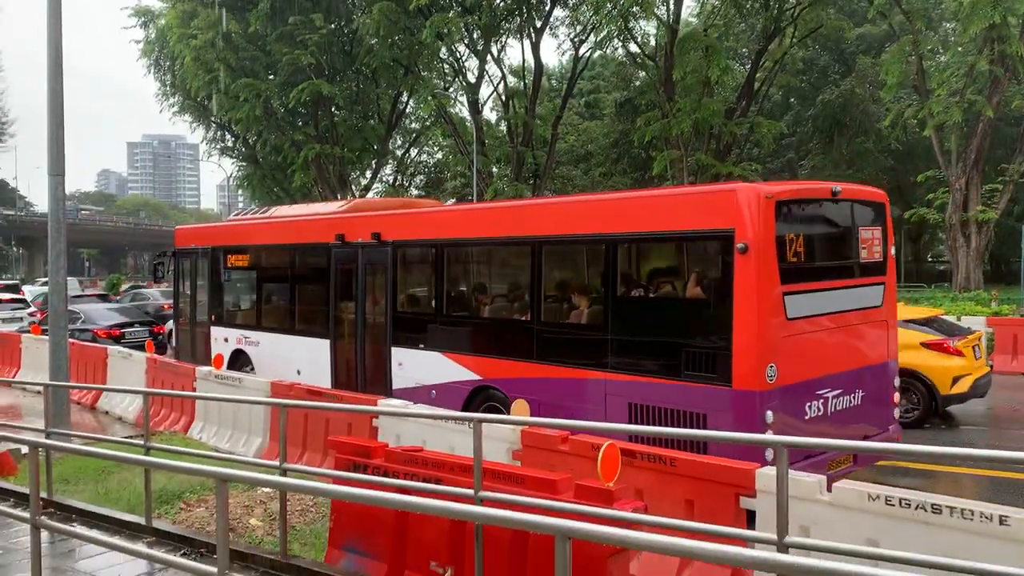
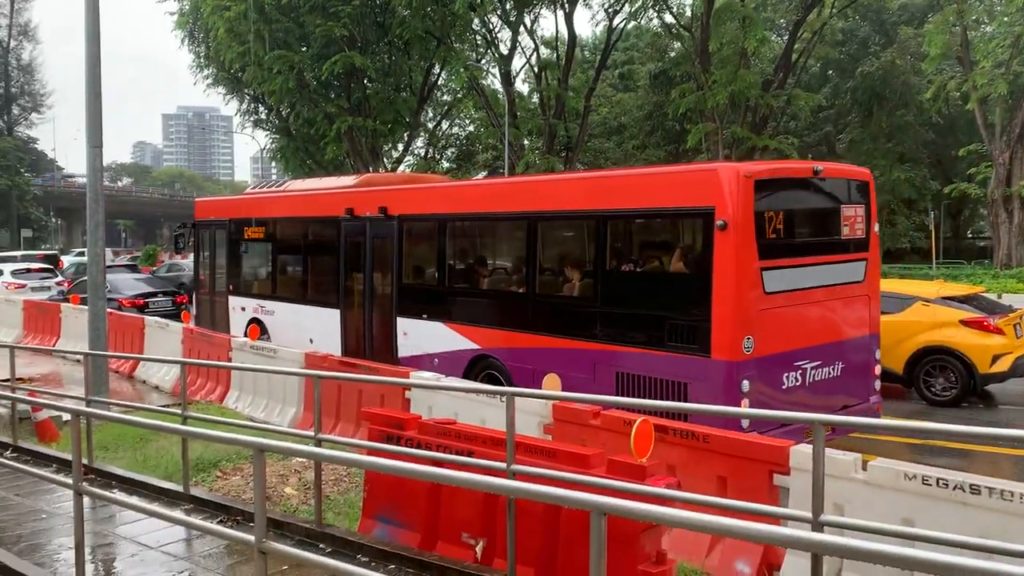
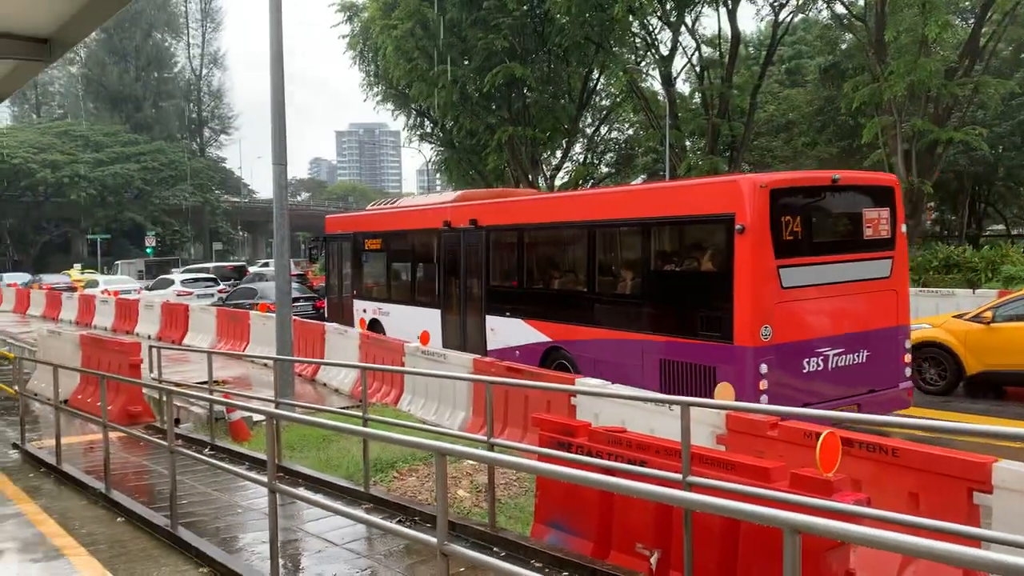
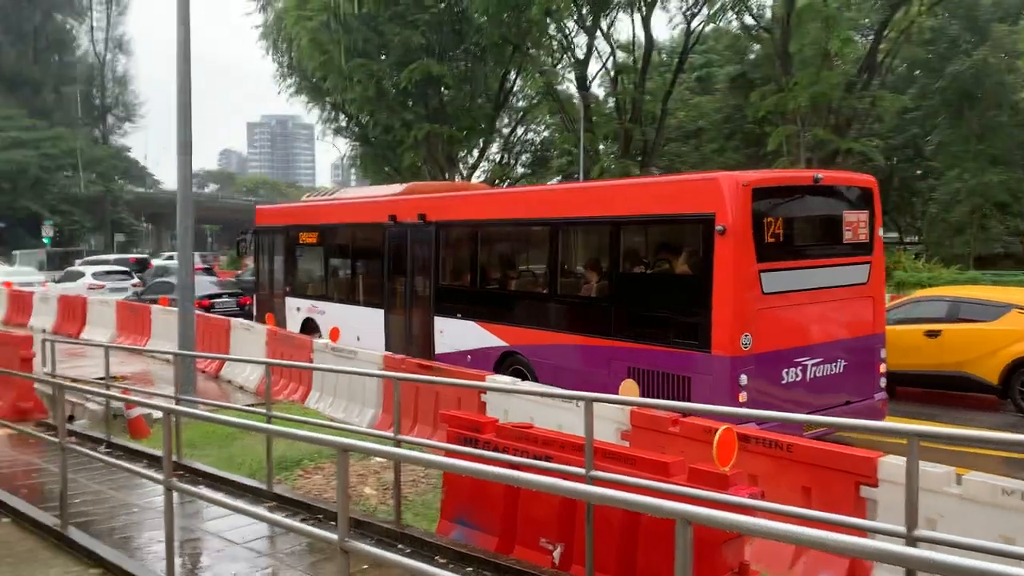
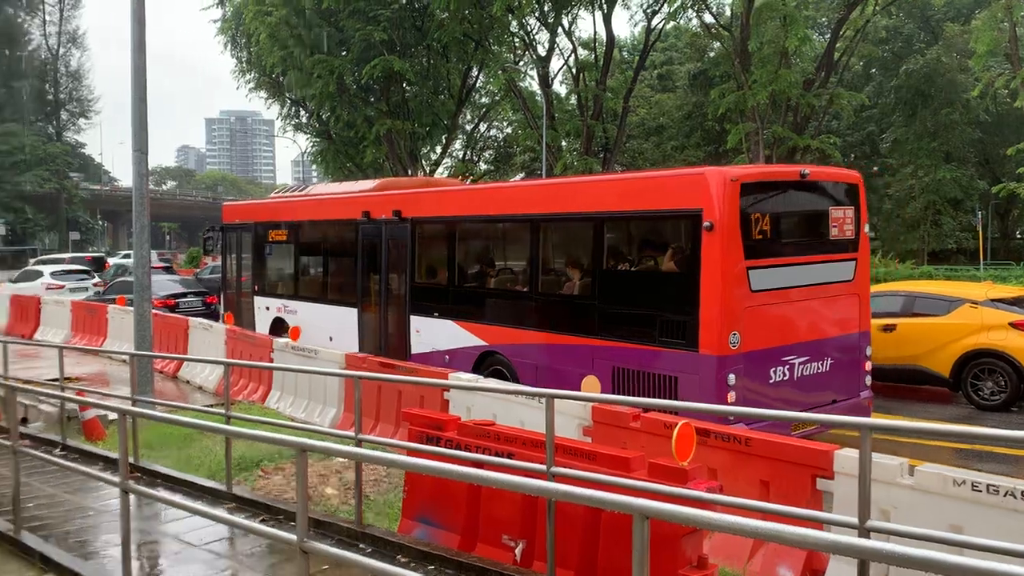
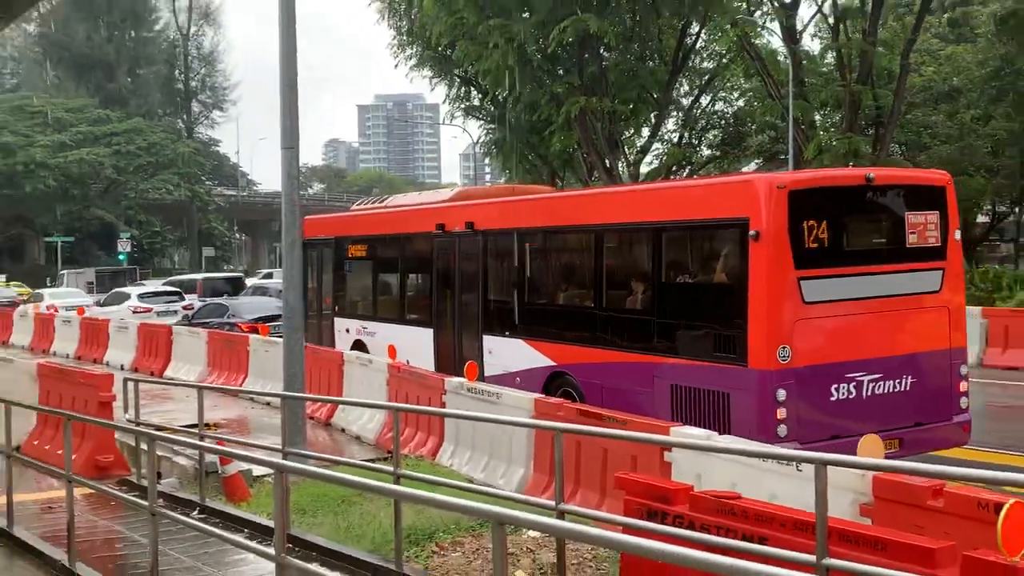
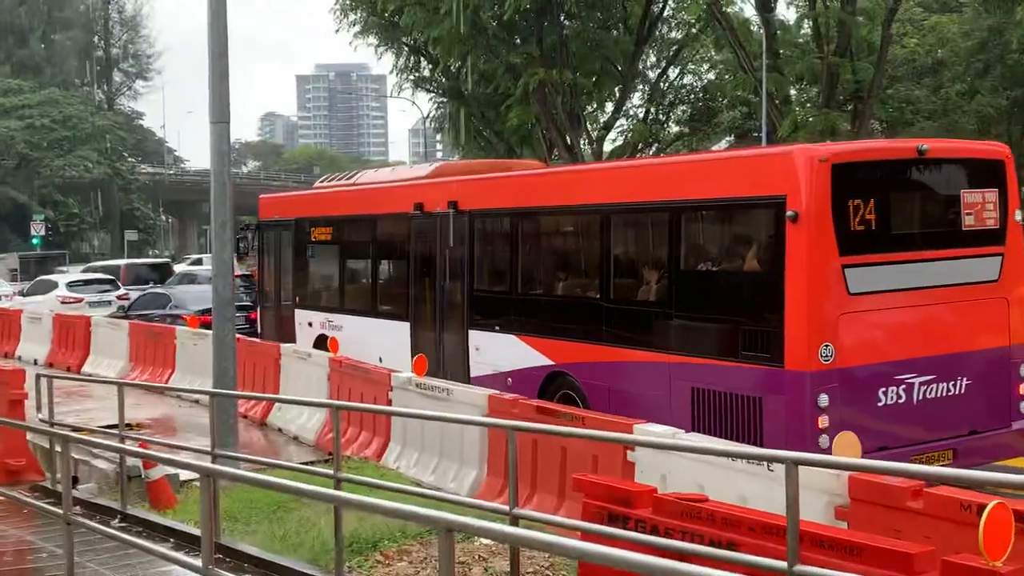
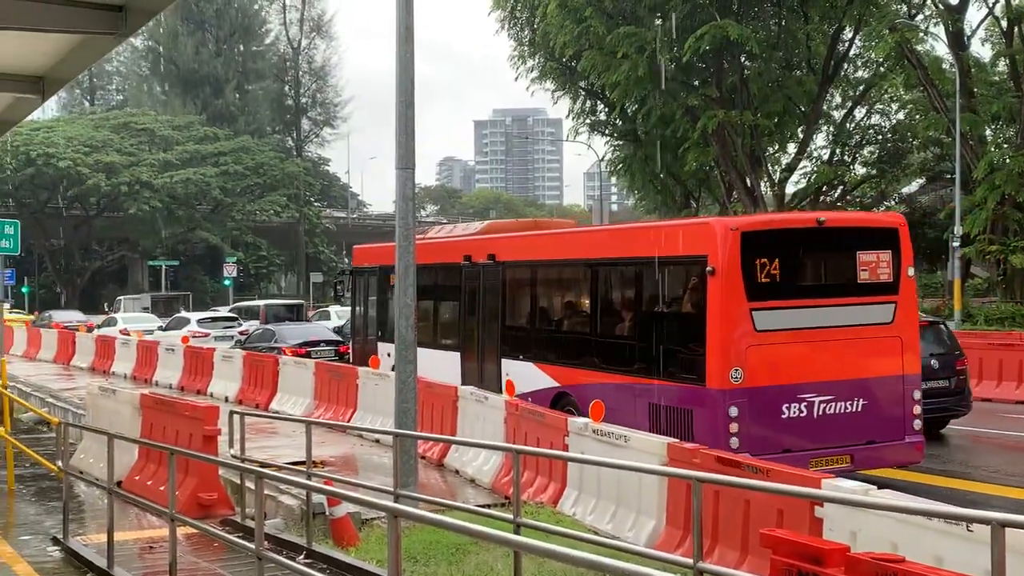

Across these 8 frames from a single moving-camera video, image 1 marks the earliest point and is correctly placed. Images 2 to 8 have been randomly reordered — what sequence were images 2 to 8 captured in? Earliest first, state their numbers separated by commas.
2, 5, 4, 3, 7, 6, 8
